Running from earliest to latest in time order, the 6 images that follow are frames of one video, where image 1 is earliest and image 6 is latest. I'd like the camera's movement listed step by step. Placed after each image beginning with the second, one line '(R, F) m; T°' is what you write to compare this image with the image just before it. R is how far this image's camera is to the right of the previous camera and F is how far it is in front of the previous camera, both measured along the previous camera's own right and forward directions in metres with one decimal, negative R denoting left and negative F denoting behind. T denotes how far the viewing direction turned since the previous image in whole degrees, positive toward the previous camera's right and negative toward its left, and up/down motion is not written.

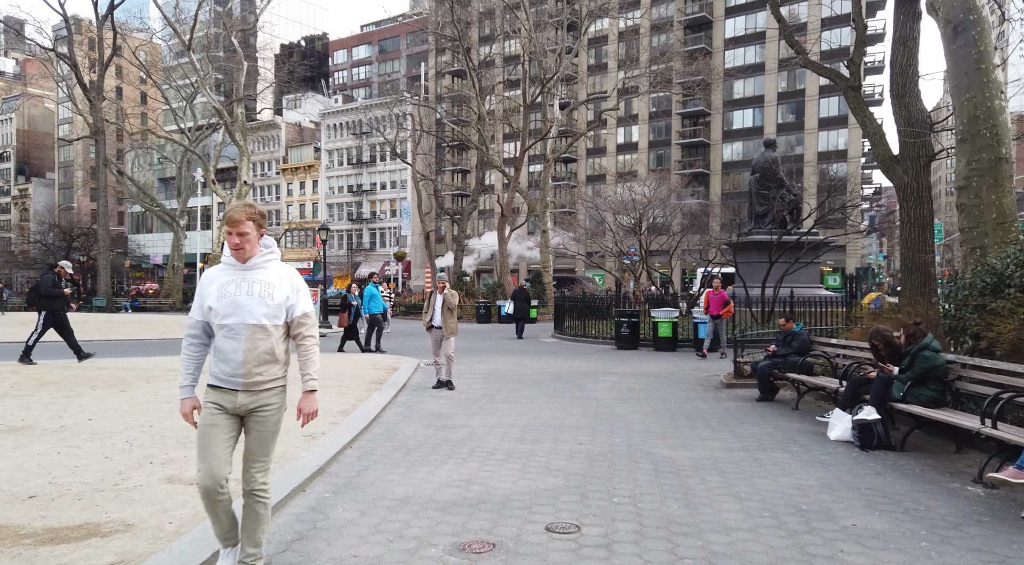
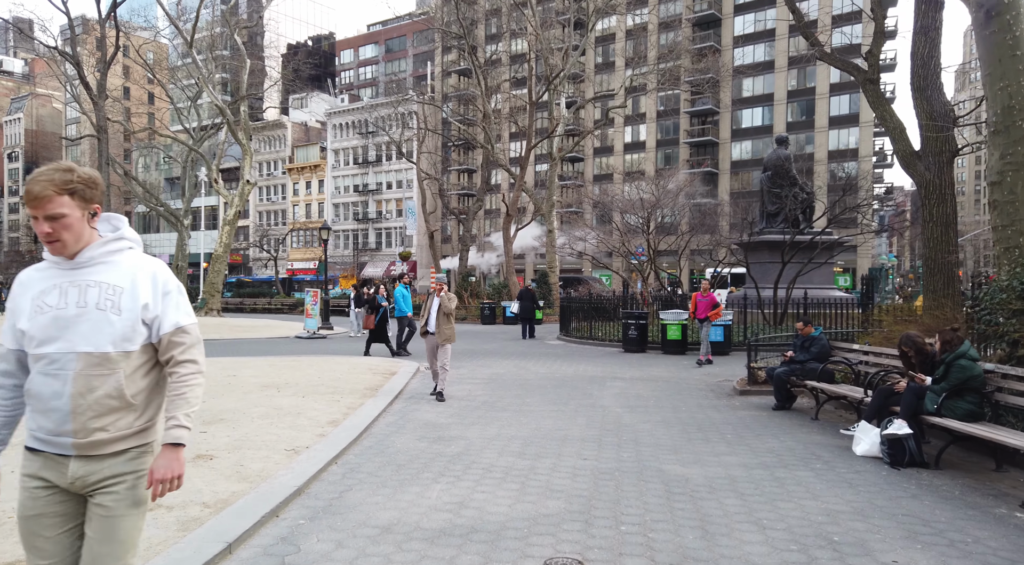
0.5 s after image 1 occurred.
(+0.1, +0.5) m; -1°
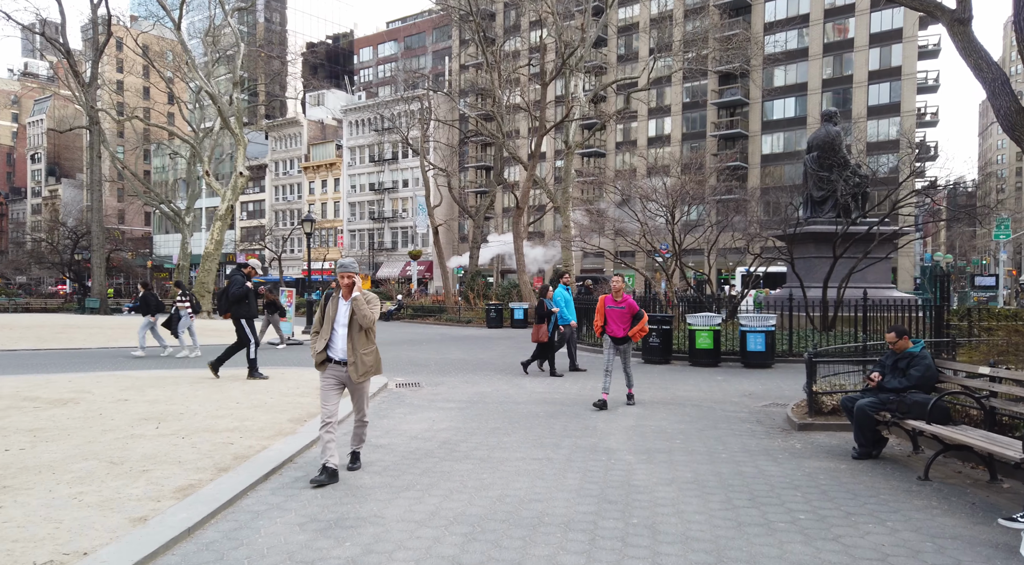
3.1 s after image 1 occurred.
(+0.5, +2.6) m; -2°
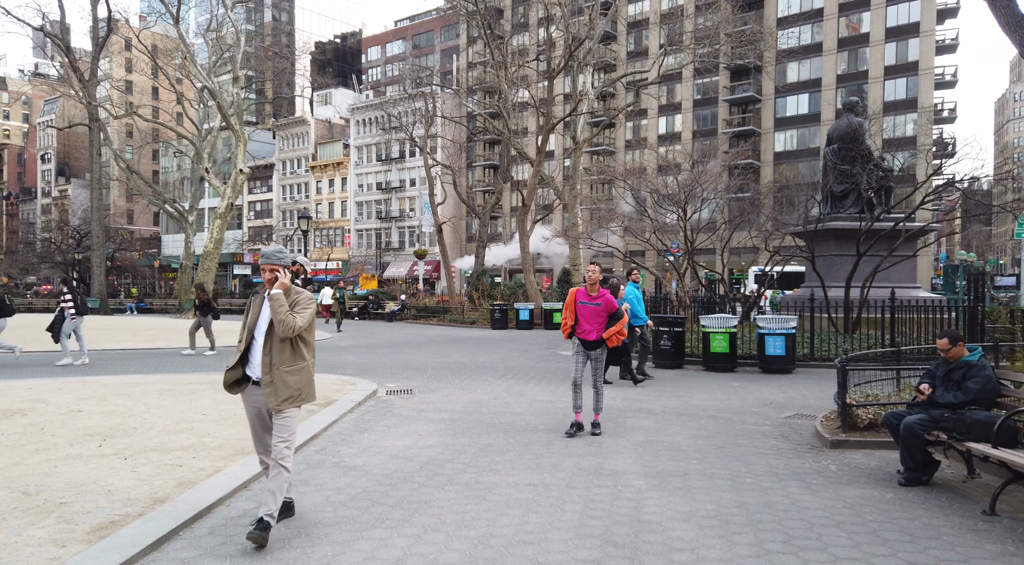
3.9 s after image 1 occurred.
(+0.1, +0.8) m; -1°
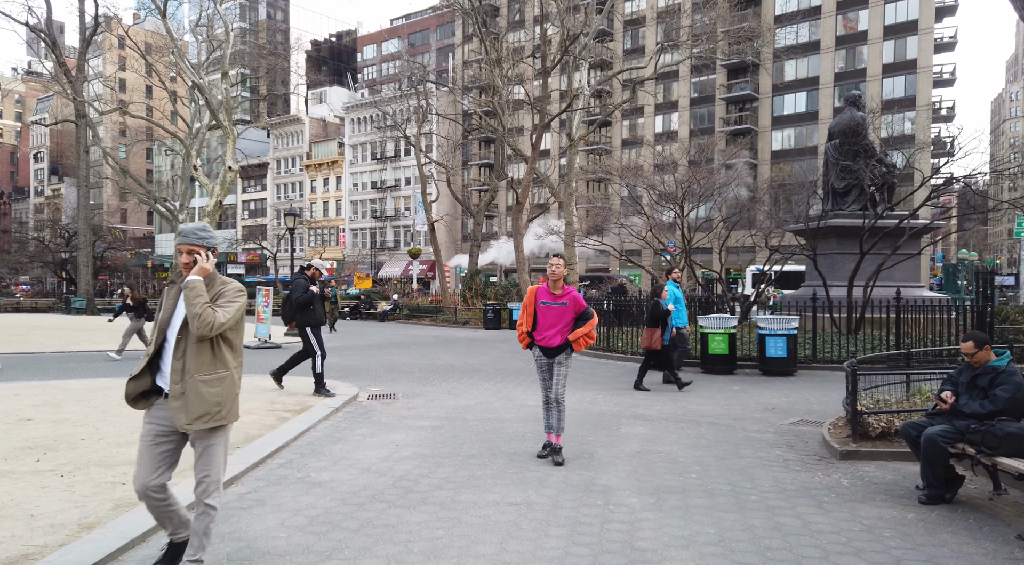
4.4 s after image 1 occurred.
(+0.1, +0.5) m; 0°
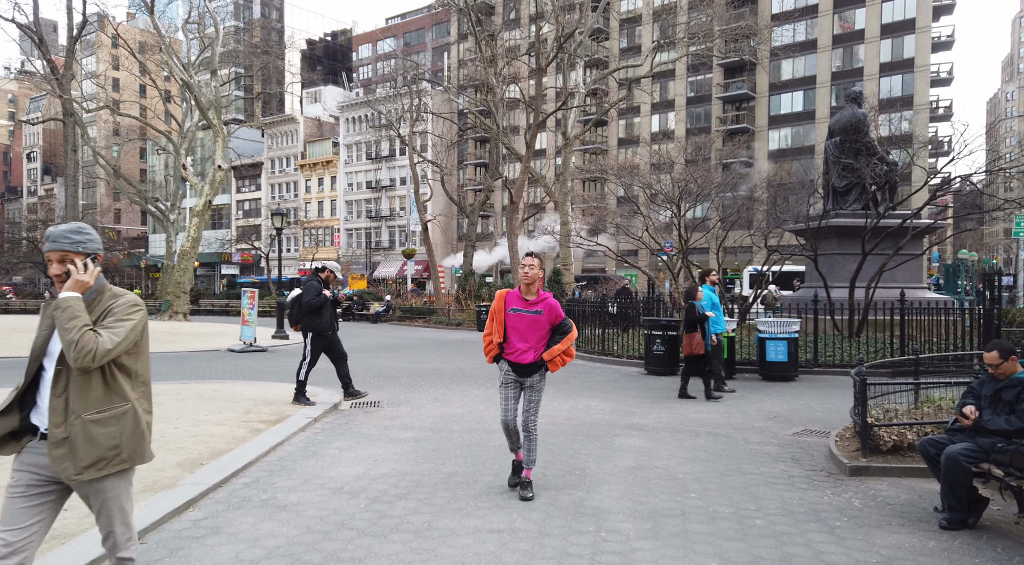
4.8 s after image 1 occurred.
(+0.1, +0.4) m; 0°
